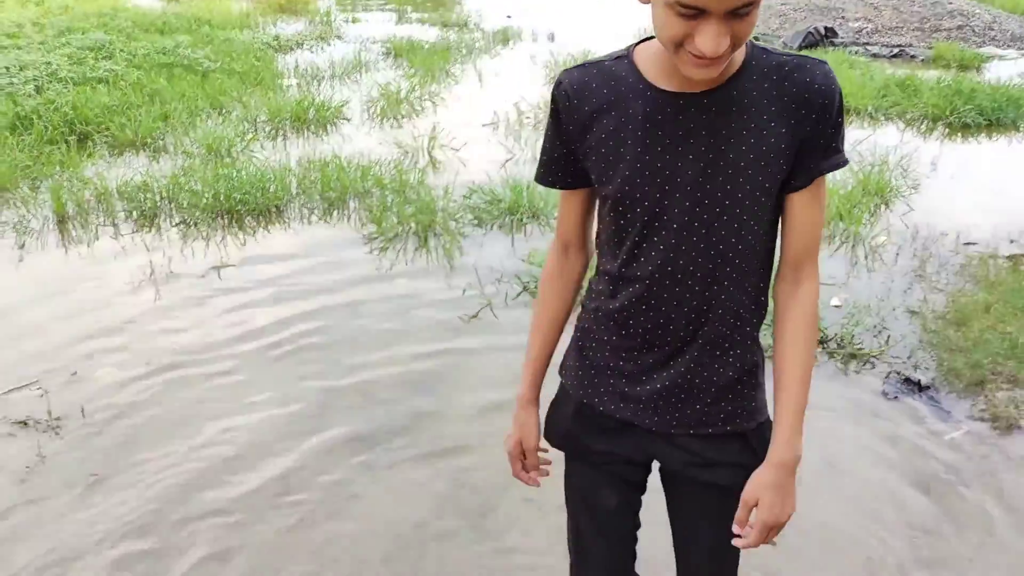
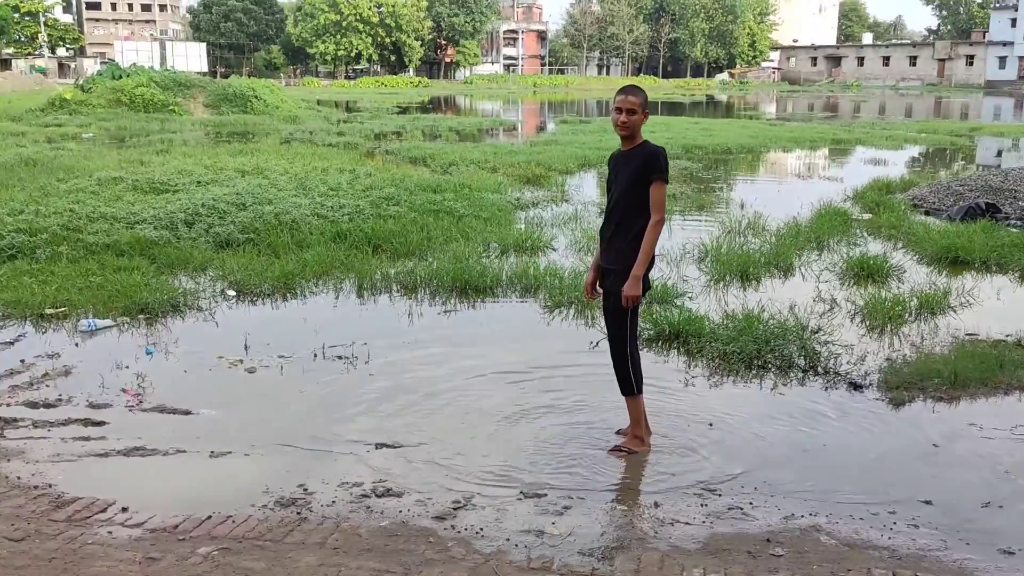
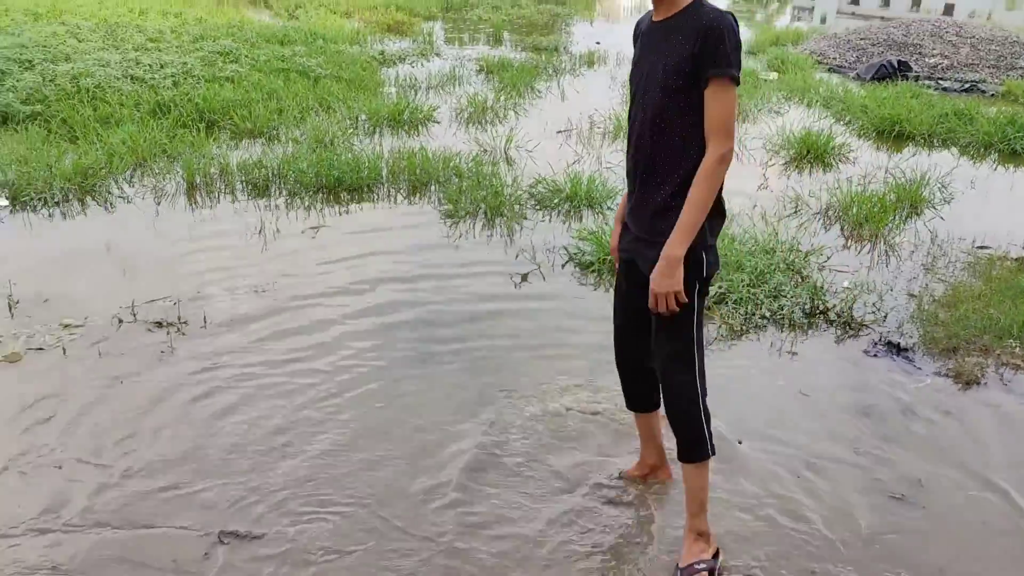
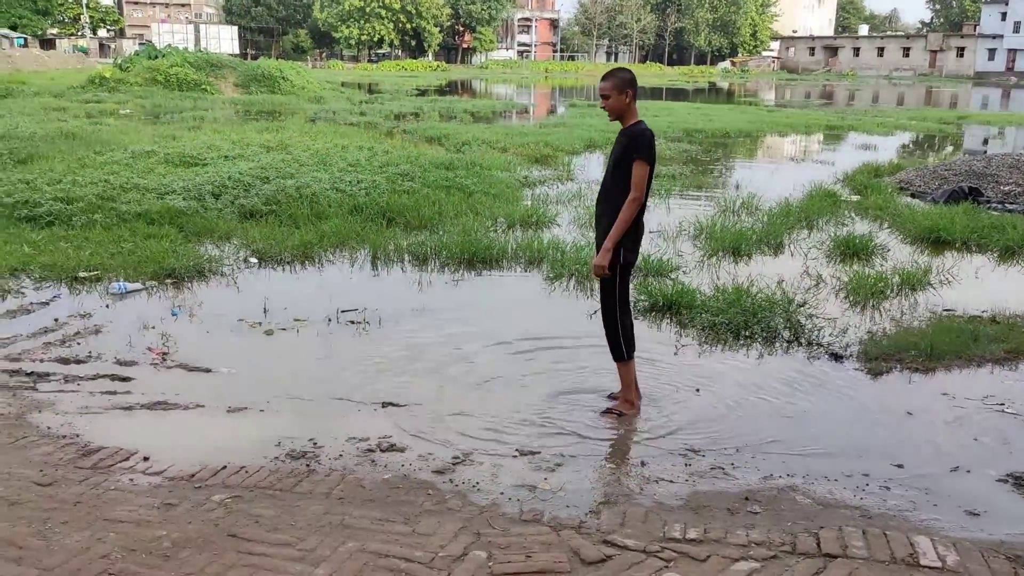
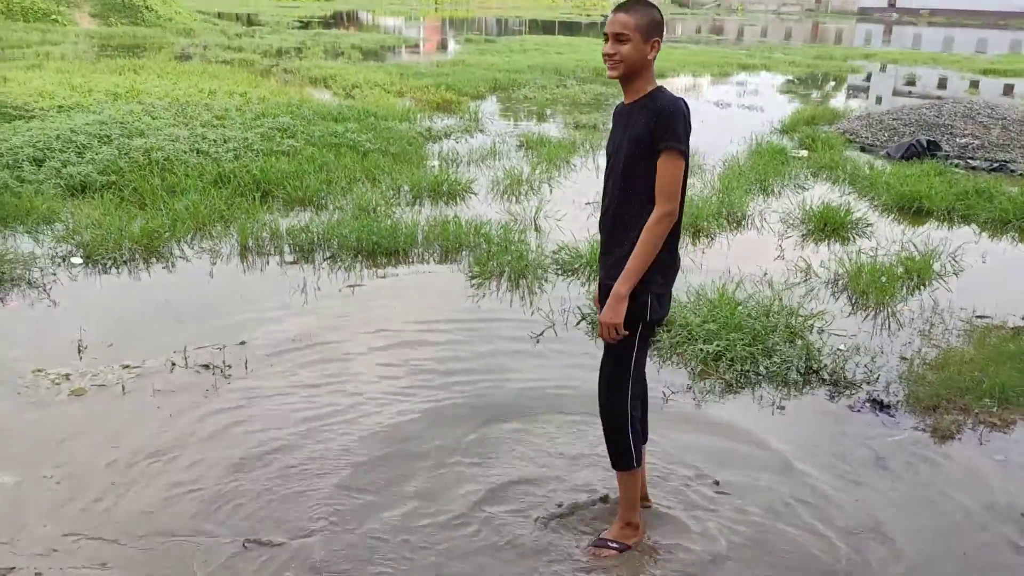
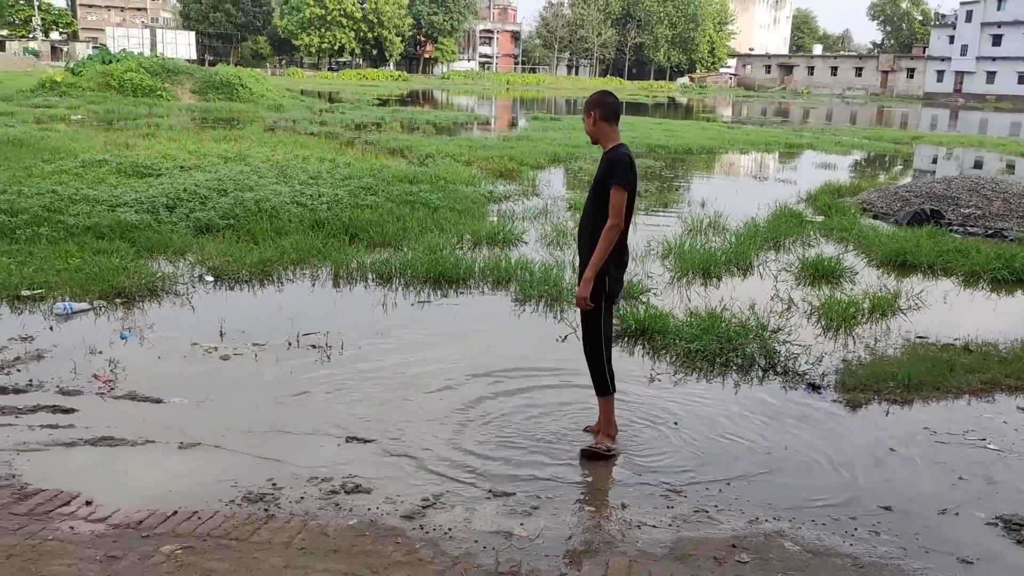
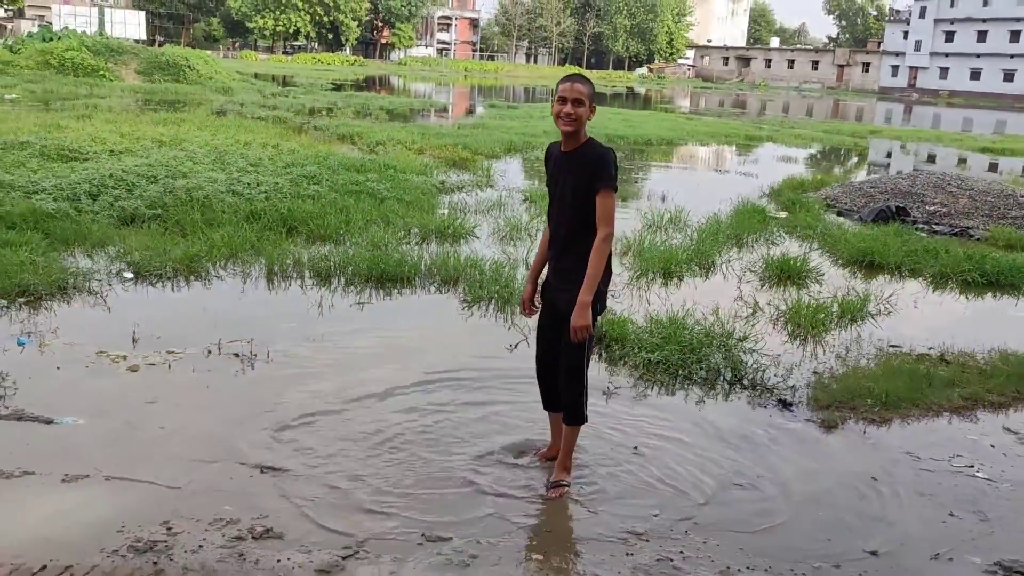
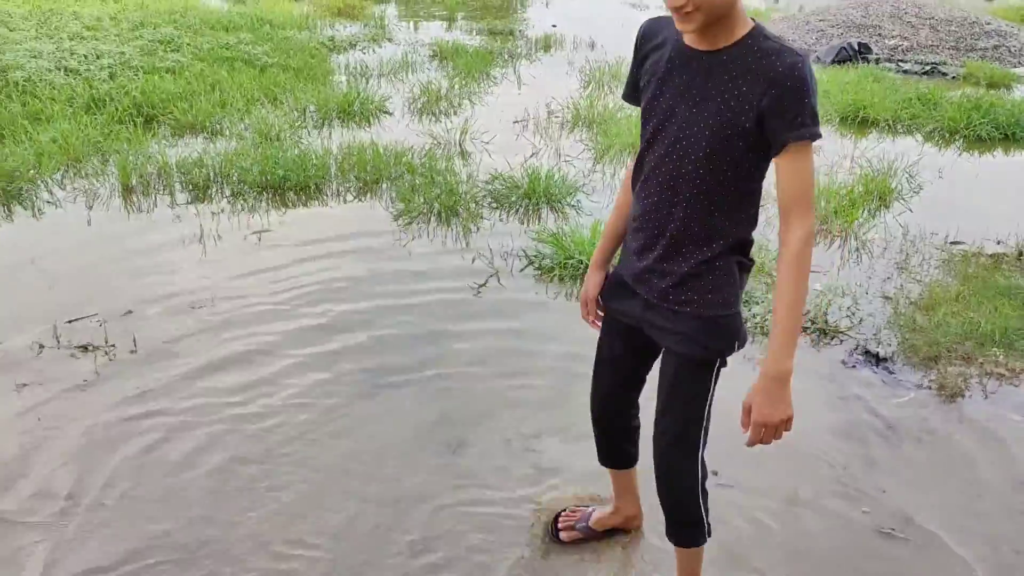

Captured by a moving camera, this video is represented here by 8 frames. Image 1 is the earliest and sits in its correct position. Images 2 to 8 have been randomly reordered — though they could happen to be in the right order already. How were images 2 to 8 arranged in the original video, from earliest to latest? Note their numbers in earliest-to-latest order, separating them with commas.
8, 3, 5, 7, 6, 4, 2
